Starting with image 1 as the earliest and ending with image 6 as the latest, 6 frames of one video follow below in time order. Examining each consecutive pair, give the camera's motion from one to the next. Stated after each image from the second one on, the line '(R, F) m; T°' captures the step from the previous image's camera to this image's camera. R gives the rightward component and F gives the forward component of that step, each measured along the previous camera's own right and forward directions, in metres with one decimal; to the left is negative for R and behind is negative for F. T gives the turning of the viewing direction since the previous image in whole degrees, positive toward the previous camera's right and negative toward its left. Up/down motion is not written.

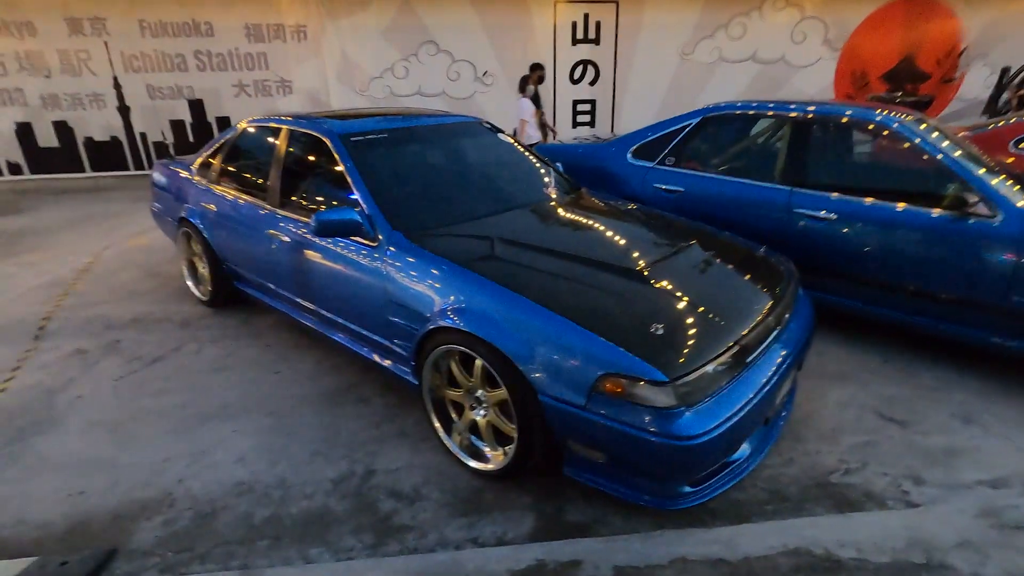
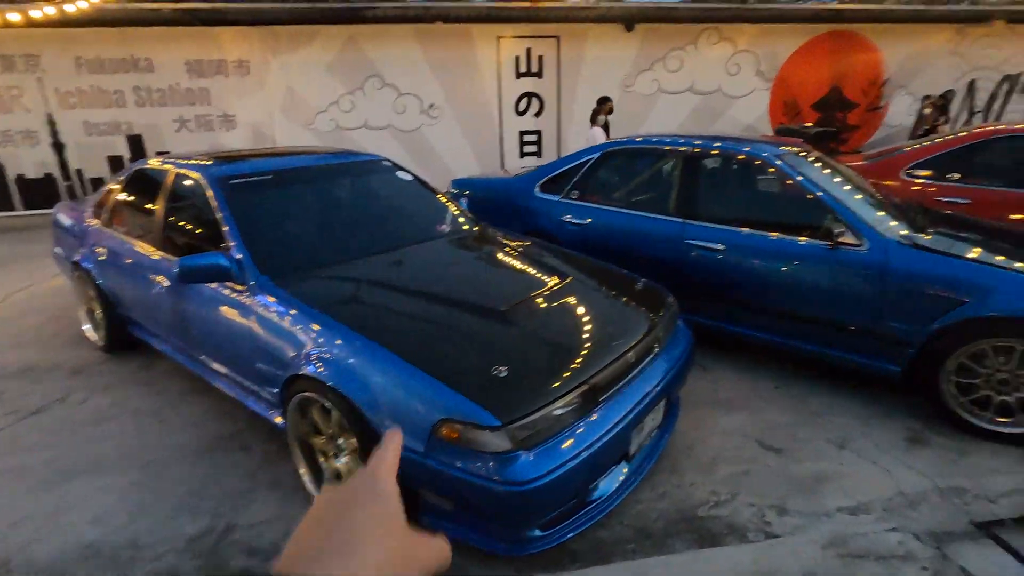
(+0.5, 0.0) m; +3°
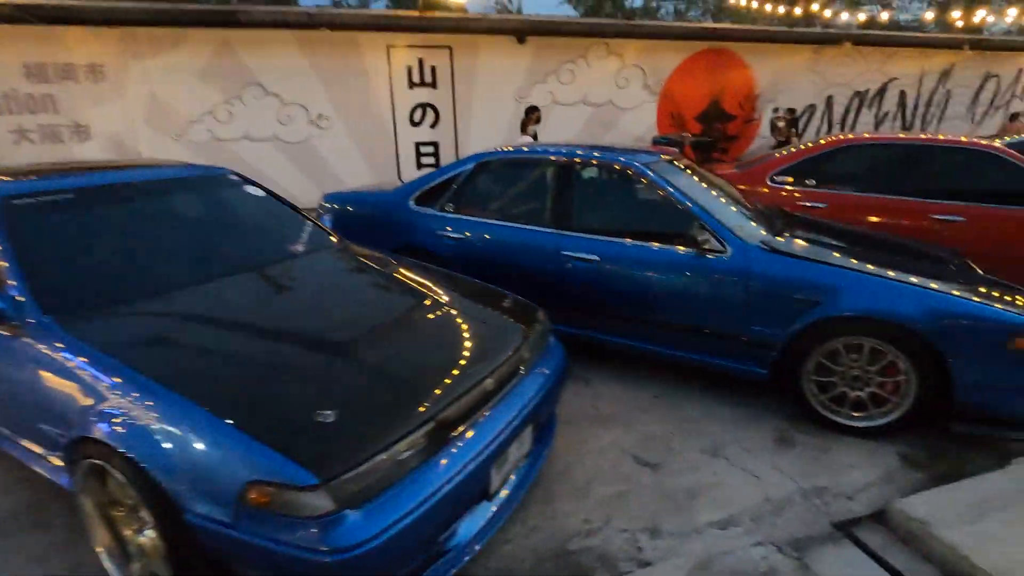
(+0.3, +0.2) m; +9°
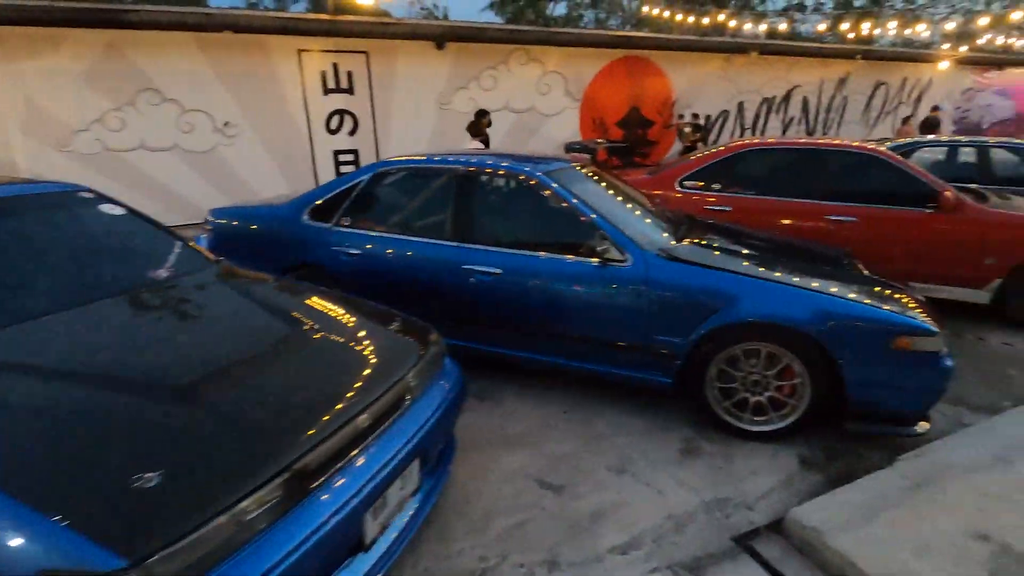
(+0.3, +0.2) m; +6°
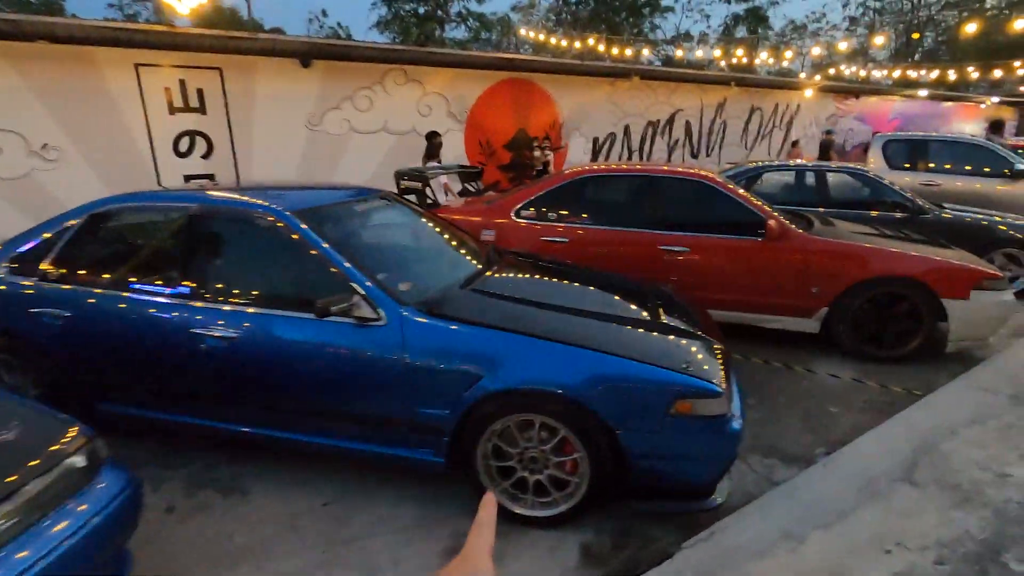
(+1.0, +0.5) m; +8°
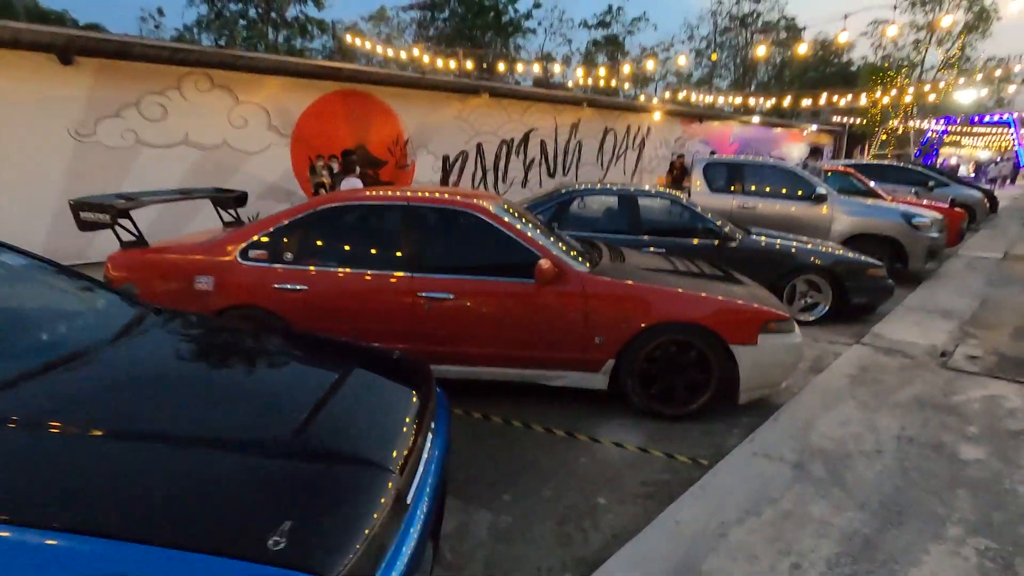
(+1.3, +0.9) m; +12°
